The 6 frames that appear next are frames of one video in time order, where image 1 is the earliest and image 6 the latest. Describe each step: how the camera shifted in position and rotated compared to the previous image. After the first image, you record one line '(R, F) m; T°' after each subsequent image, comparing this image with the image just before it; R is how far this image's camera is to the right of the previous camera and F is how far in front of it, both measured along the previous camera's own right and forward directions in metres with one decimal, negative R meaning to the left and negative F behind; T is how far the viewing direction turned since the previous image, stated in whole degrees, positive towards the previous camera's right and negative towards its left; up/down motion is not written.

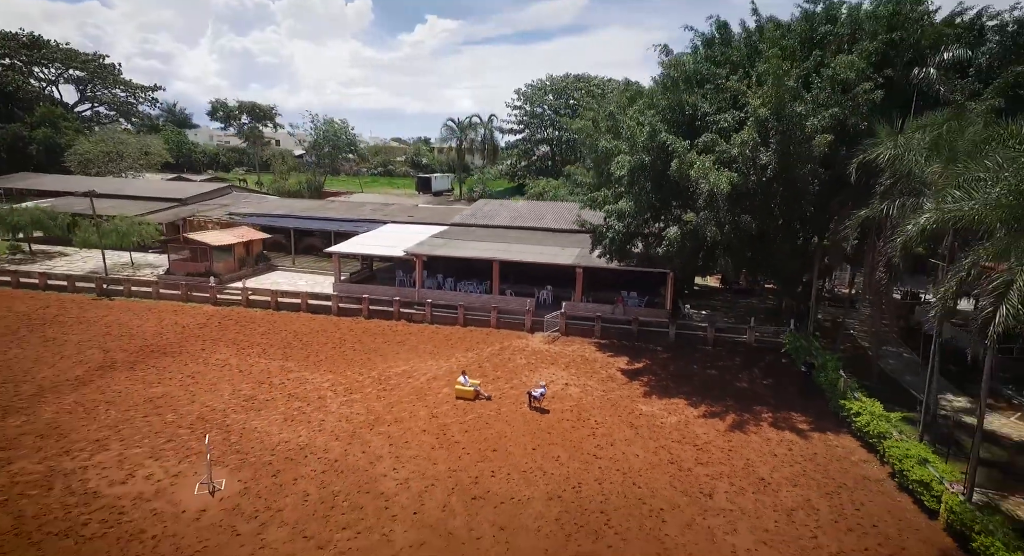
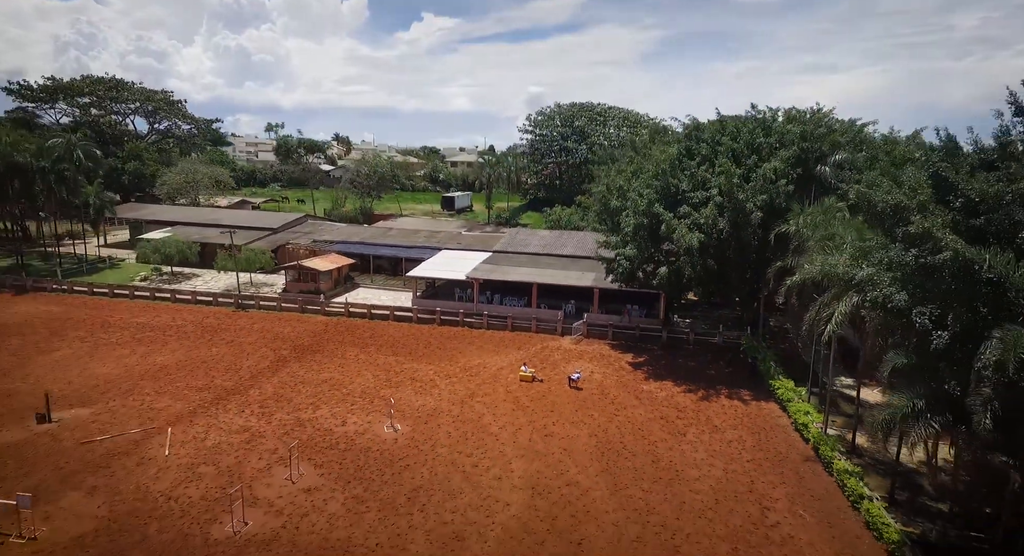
(-1.9, -8.1) m; 0°
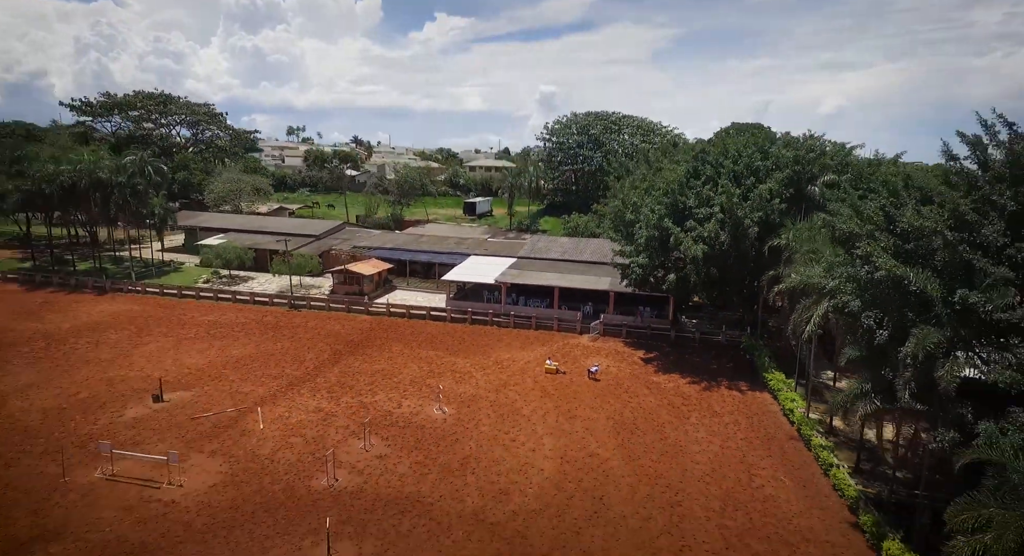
(-0.7, -3.5) m; -1°
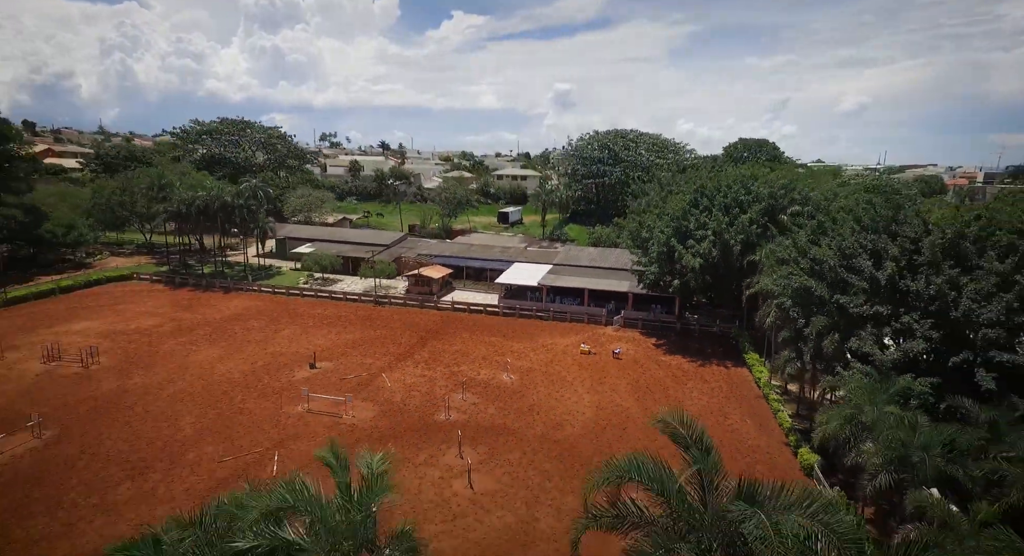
(-1.7, -9.1) m; -1°
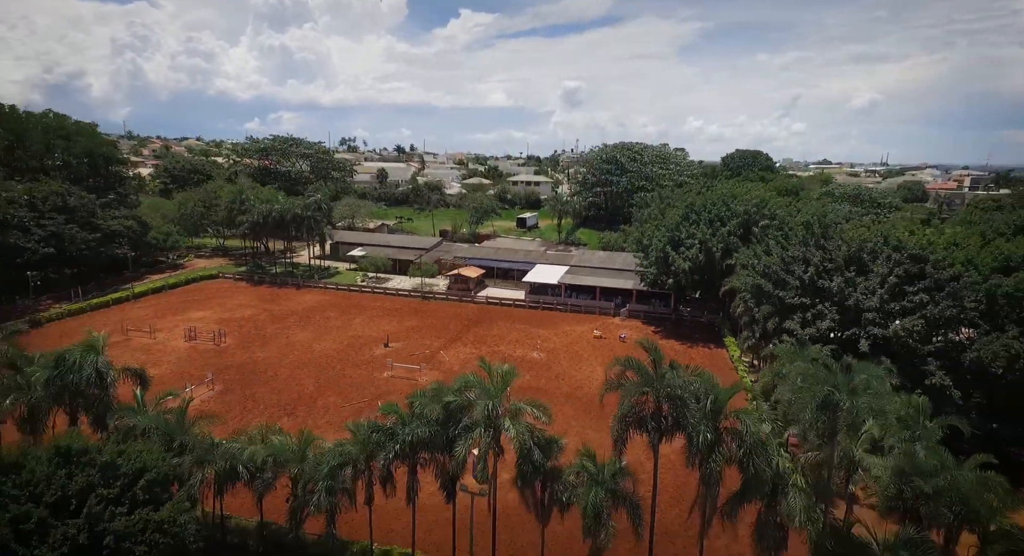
(-1.5, -8.9) m; -1°
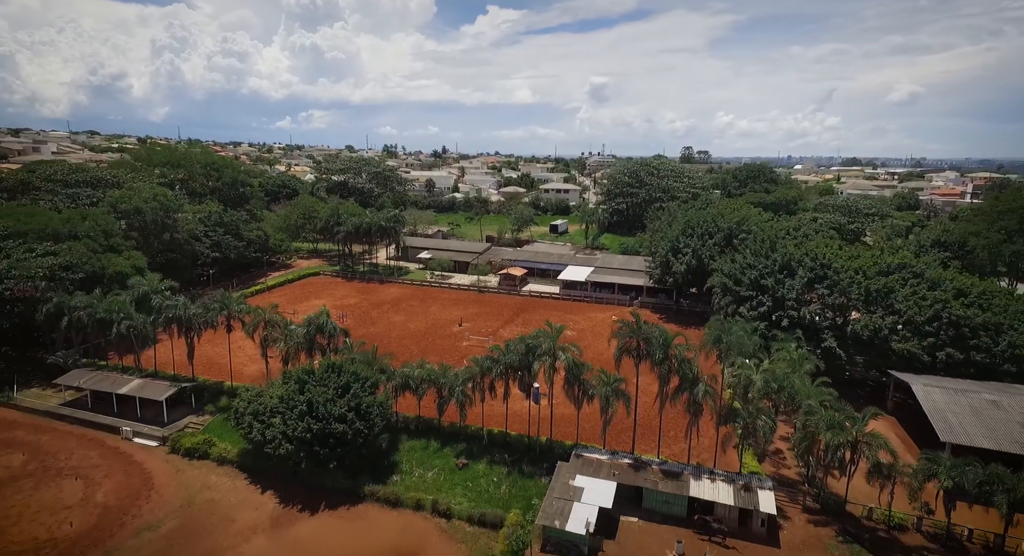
(-1.3, -14.6) m; -2°
